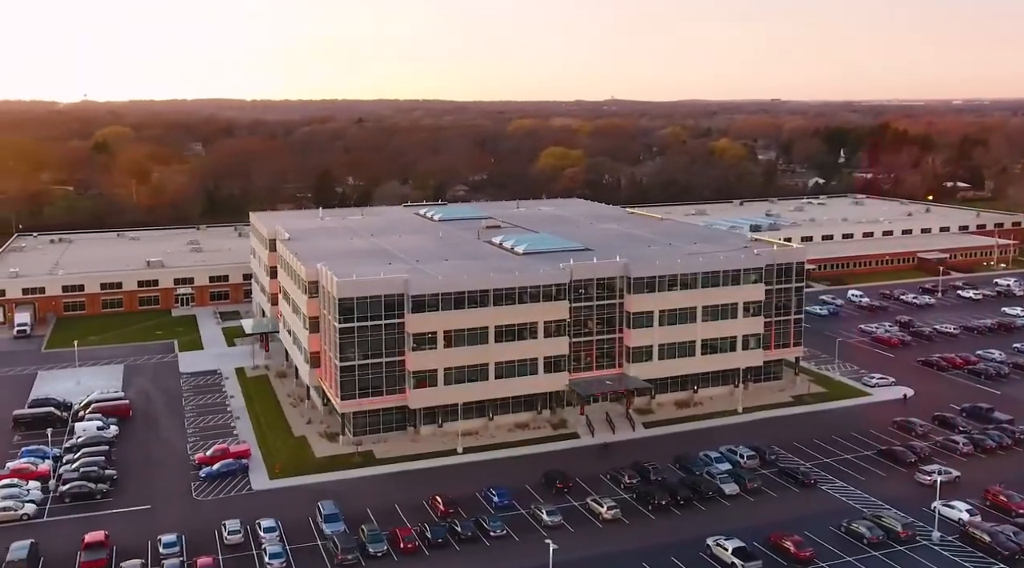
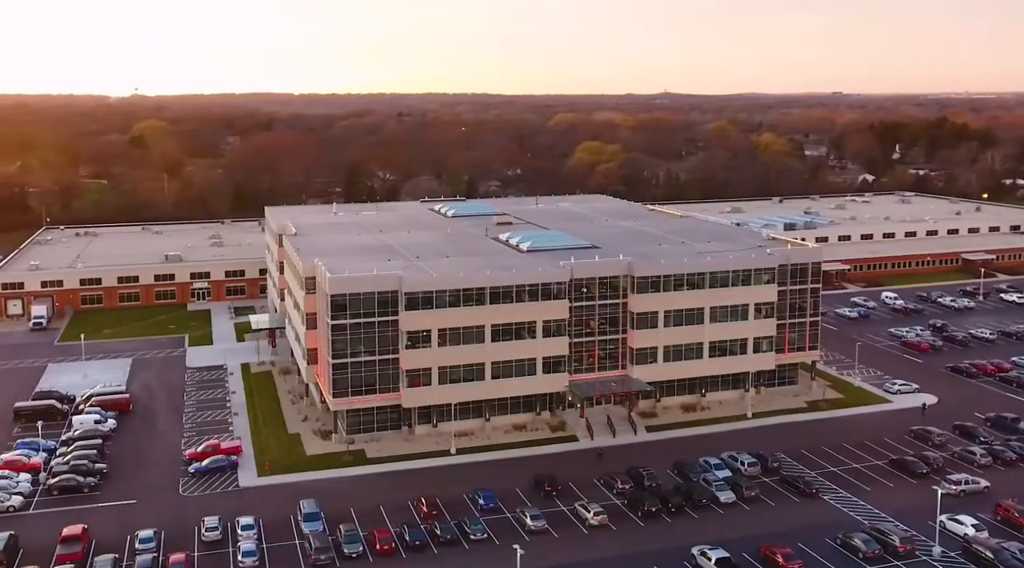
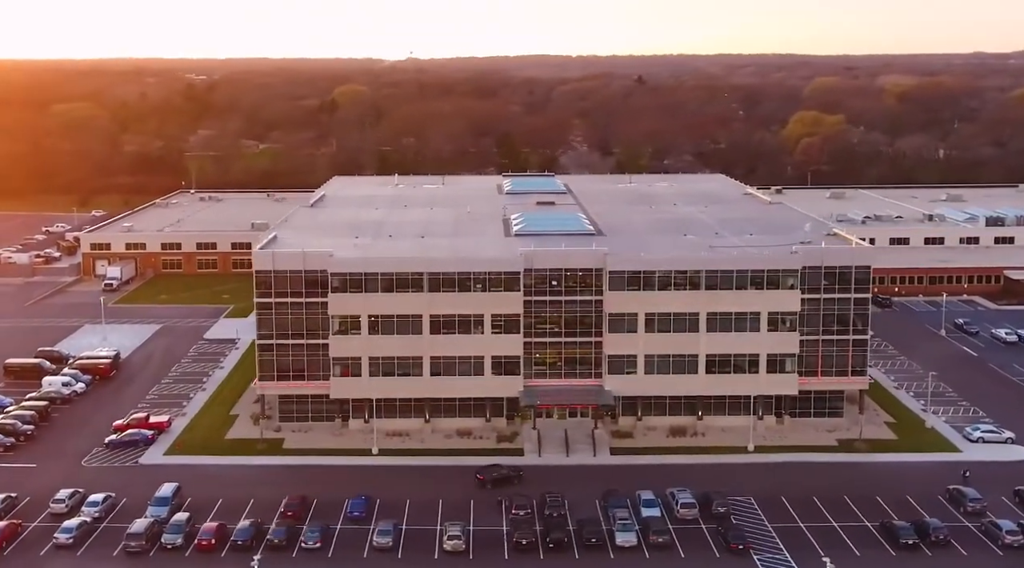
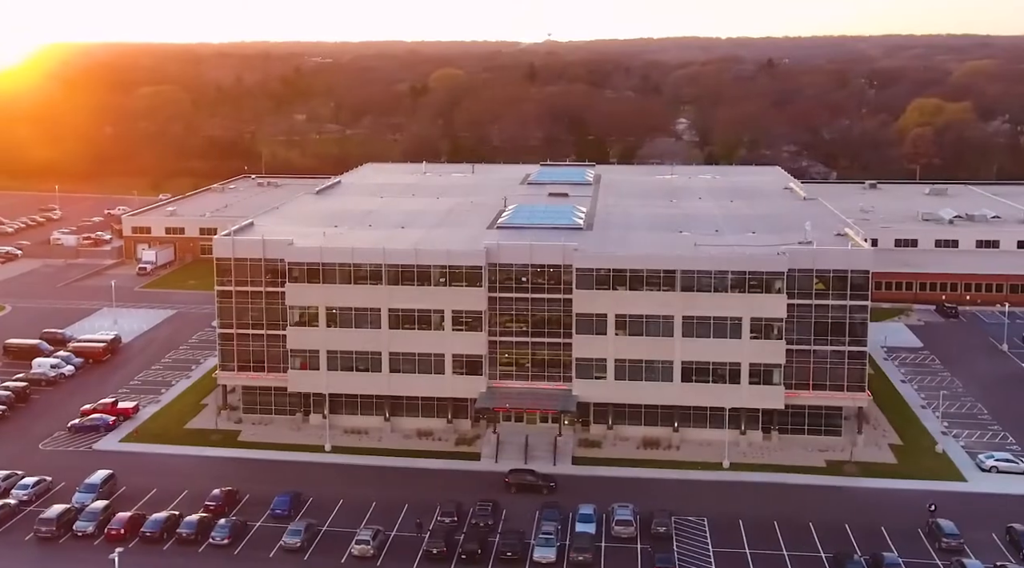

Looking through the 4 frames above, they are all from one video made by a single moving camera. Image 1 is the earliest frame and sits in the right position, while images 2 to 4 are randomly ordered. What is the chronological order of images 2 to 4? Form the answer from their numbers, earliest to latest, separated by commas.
2, 3, 4
